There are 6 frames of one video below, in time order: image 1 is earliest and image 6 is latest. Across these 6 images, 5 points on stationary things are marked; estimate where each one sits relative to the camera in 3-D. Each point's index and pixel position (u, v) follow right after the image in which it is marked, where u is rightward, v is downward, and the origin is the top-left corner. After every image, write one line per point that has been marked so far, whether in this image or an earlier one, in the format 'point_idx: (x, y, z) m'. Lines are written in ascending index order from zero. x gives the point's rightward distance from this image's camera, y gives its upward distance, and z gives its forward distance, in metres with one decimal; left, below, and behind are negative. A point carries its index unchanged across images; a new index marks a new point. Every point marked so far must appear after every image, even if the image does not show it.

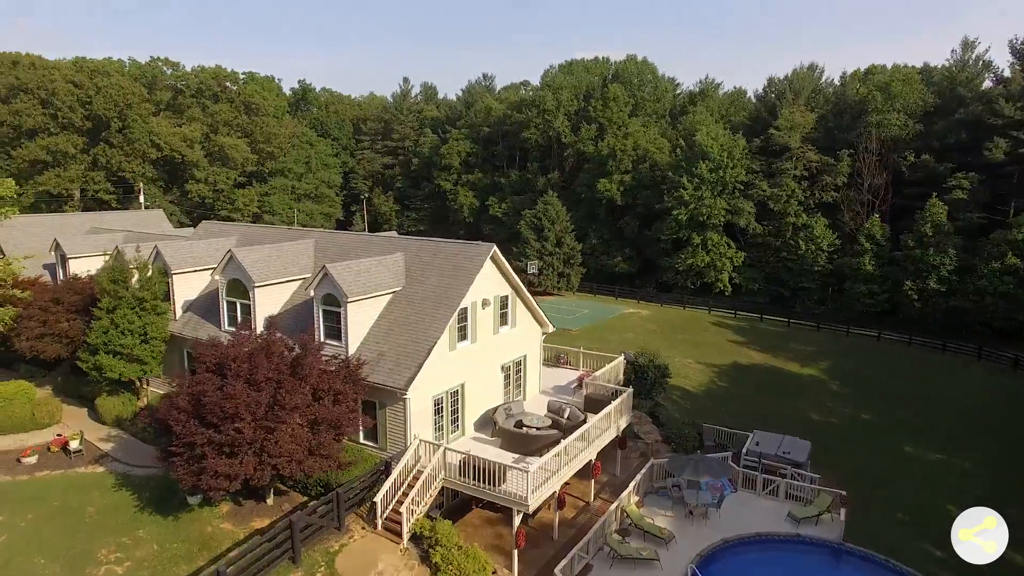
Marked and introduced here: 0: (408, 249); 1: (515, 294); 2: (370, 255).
0: (-2.3, +0.8, +15.7) m
1: (+0.1, -0.1, +15.8) m
2: (-3.1, +0.7, +15.9) m
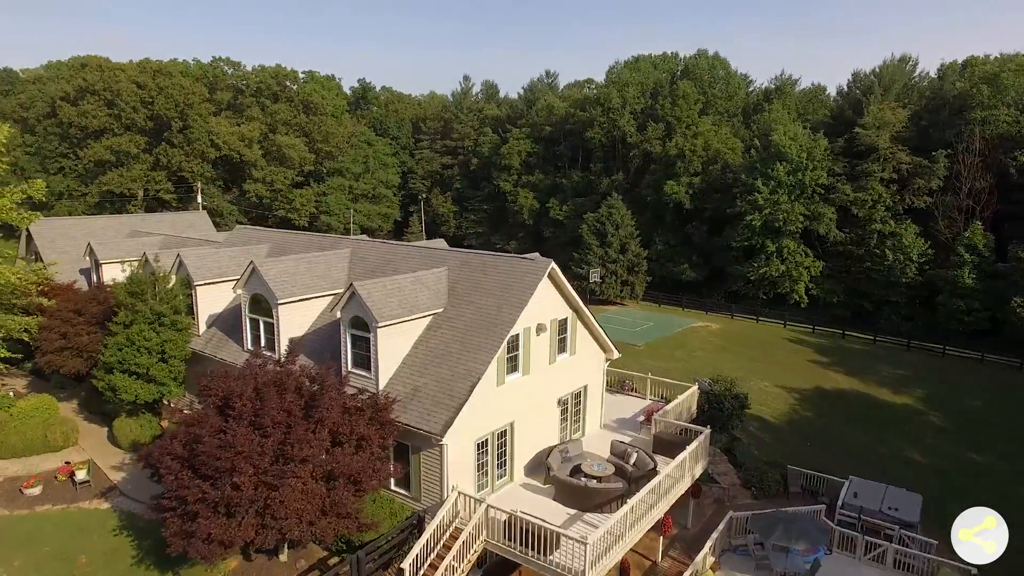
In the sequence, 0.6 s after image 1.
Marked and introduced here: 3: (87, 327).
0: (-1.1, +0.5, +13.7) m
1: (+1.2, -0.6, +13.7) m
2: (-2.0, +0.4, +14.0) m
3: (-9.6, -0.9, +16.4) m
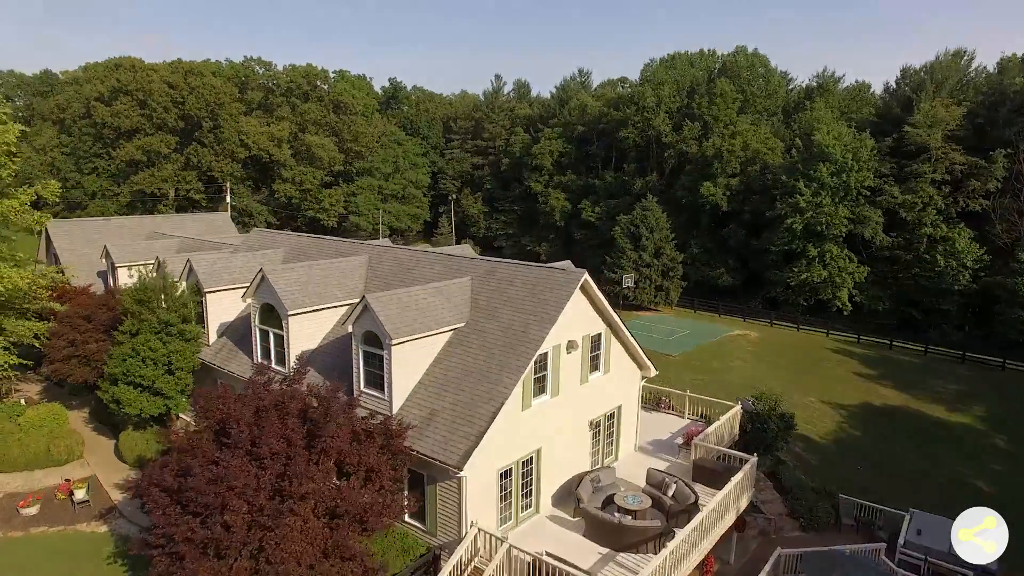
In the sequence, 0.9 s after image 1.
0: (-0.6, +0.3, +12.6) m
1: (+1.7, -0.8, +12.5) m
2: (-1.5, +0.2, +12.9) m
3: (-9.0, -1.0, +15.7) m
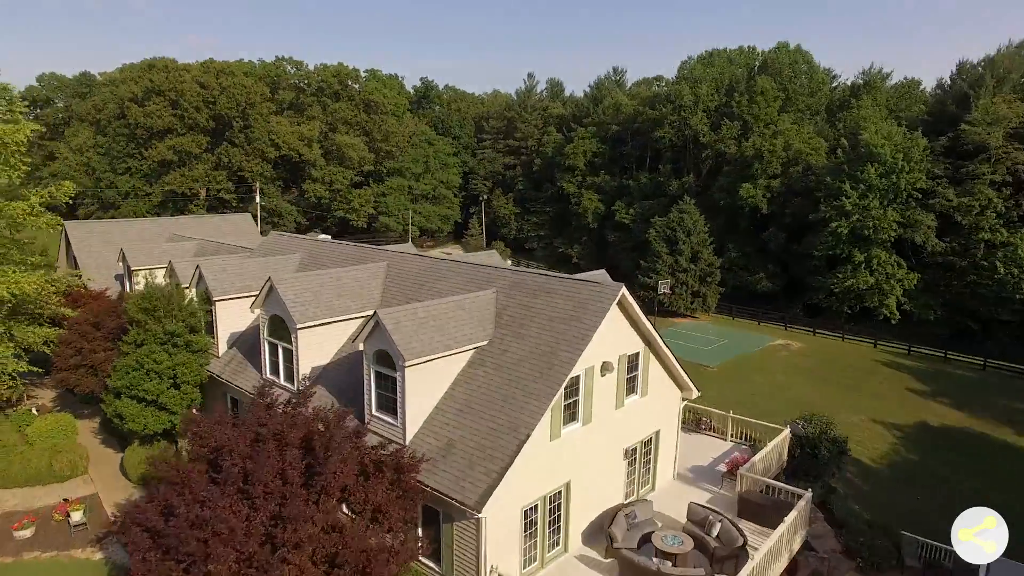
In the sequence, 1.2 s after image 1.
0: (-0.2, +0.1, +11.5) m
1: (+2.1, -1.0, +11.3) m
2: (-1.0, 0.0, +11.9) m
3: (-8.5, -1.1, +14.9) m
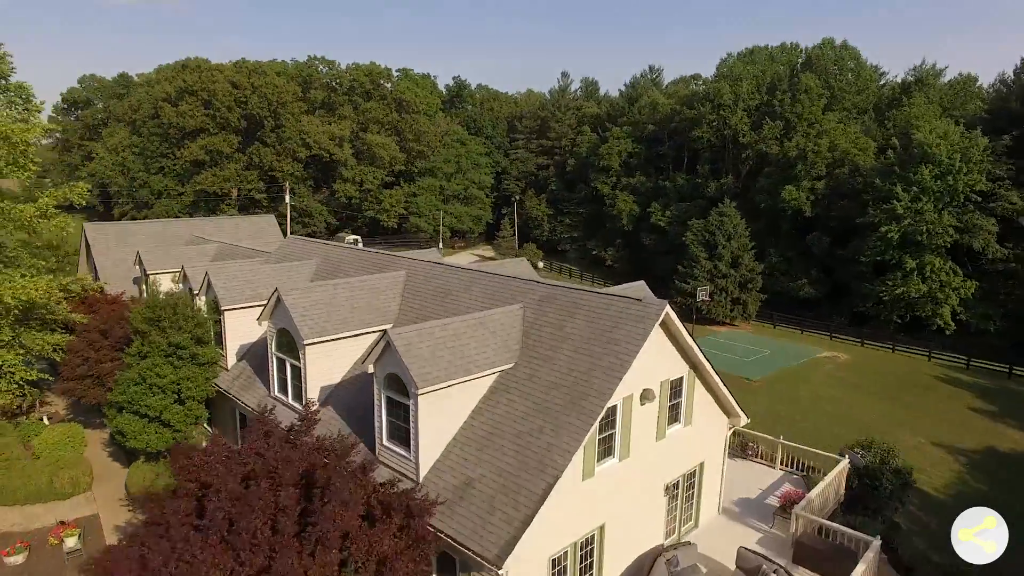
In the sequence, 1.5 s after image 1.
0: (+0.2, -0.1, +10.4) m
1: (+2.5, -1.2, +10.1) m
2: (-0.6, -0.2, +10.8) m
3: (-7.9, -1.3, +14.2) m
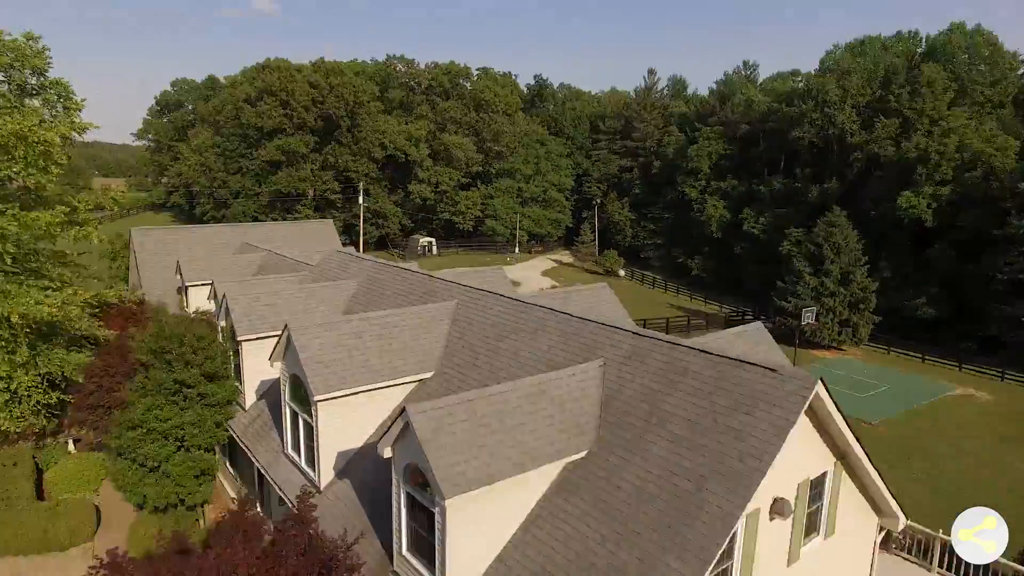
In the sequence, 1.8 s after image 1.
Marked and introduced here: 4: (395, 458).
0: (+1.0, -0.6, +7.8) m
1: (+3.2, -1.8, +7.2) m
2: (+0.3, -0.7, +8.2) m
3: (-6.6, -1.6, +12.4) m
4: (-1.0, -1.4, +6.2) m
